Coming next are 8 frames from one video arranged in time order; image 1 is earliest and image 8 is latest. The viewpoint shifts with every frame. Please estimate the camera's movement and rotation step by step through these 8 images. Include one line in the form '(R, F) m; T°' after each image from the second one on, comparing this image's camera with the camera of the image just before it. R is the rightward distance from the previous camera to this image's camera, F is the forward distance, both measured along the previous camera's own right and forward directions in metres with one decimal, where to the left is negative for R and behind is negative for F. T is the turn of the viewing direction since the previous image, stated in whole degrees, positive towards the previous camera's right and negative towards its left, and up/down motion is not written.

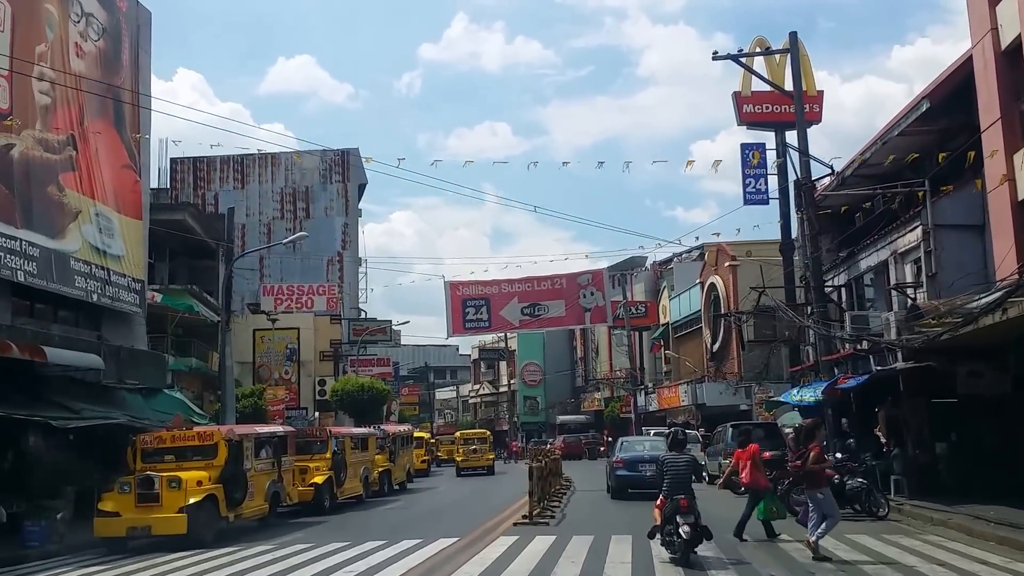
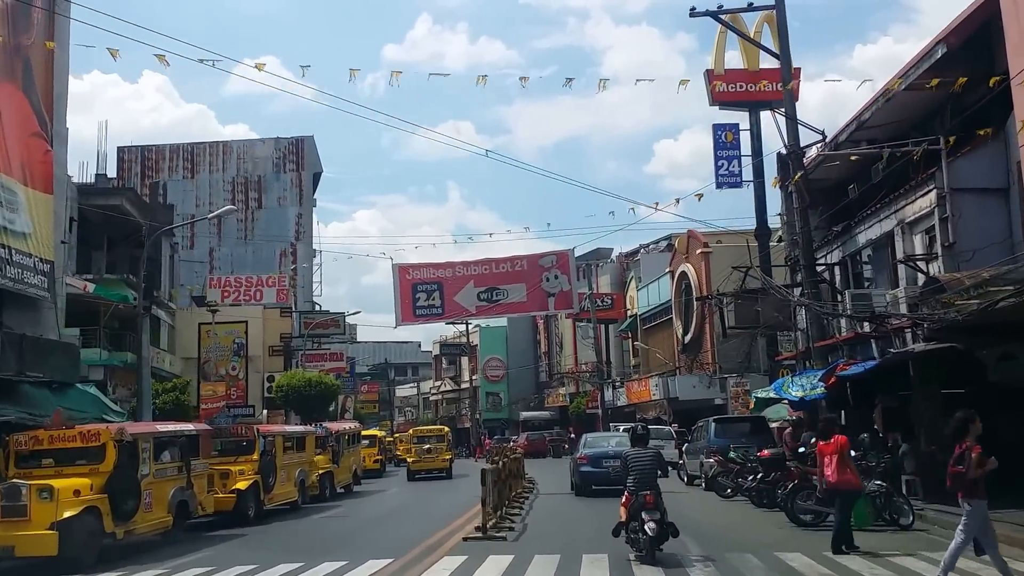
(+0.1, +2.9) m; +2°
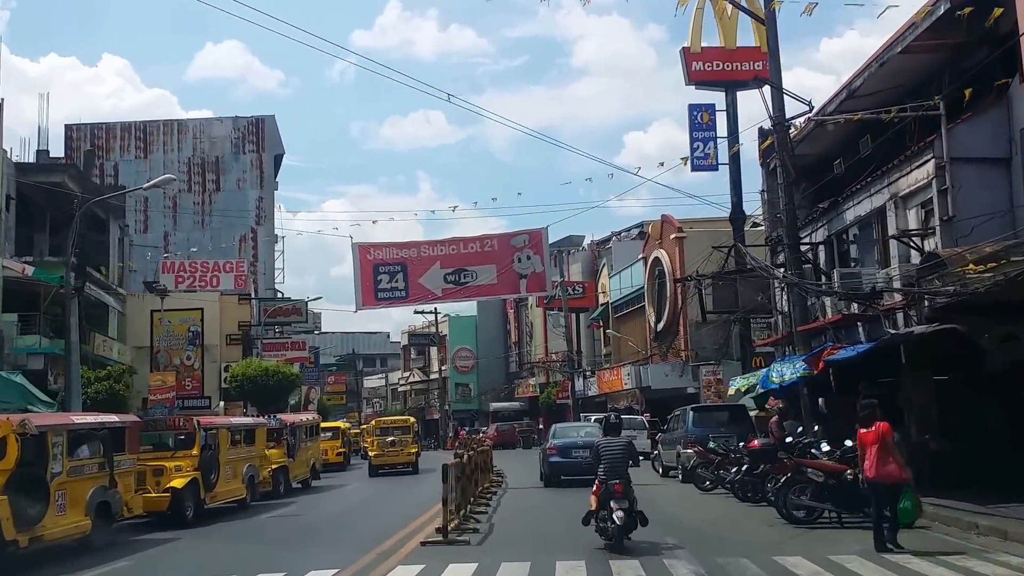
(+0.1, +1.6) m; +1°
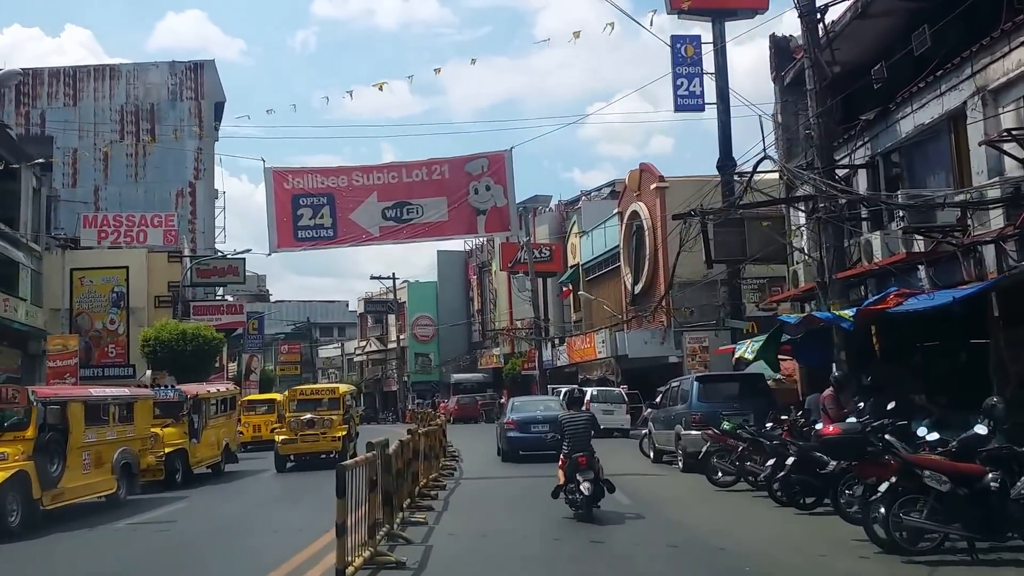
(+0.1, +5.0) m; +2°
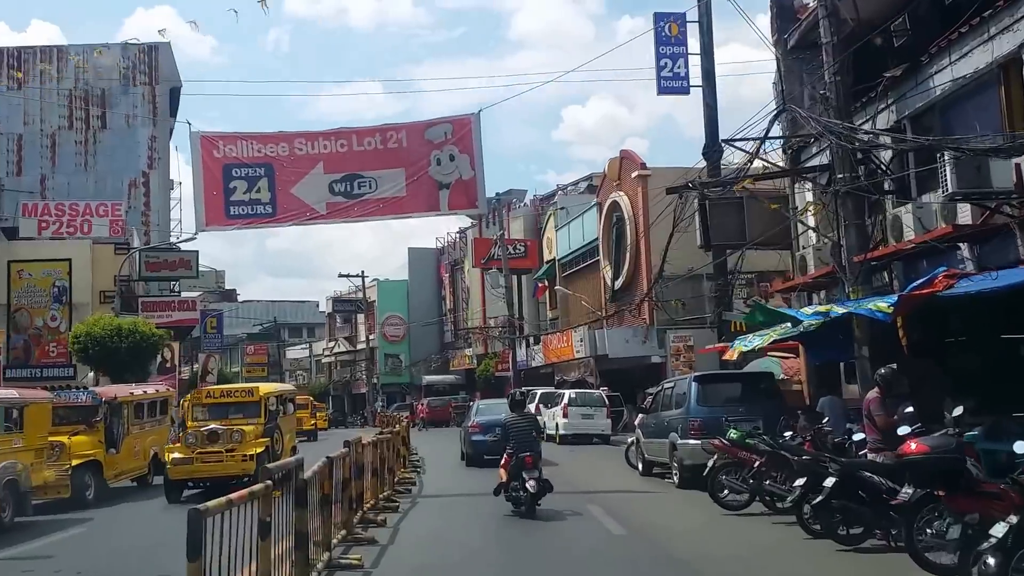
(+0.1, +2.6) m; +1°
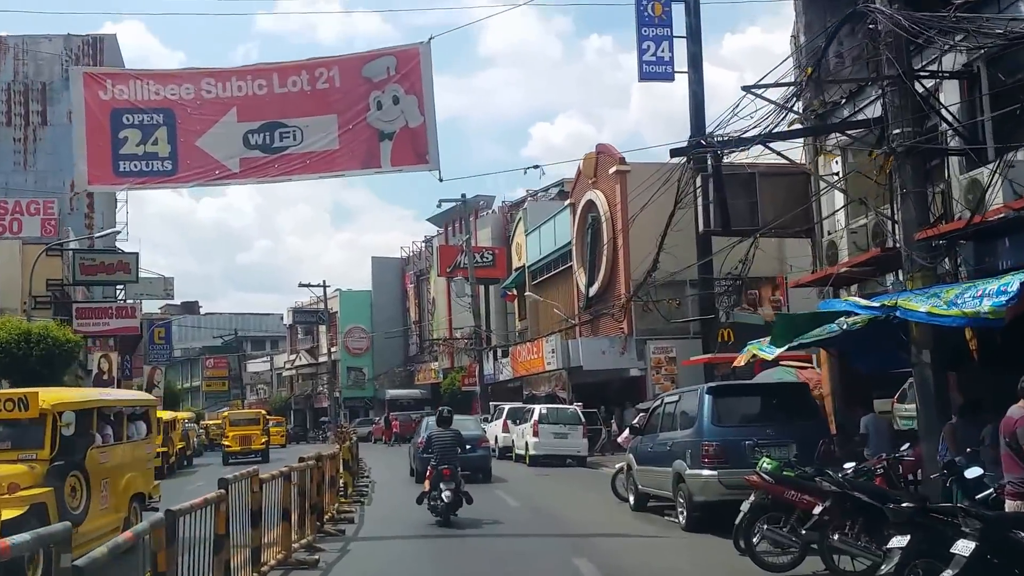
(+0.1, +3.4) m; +1°
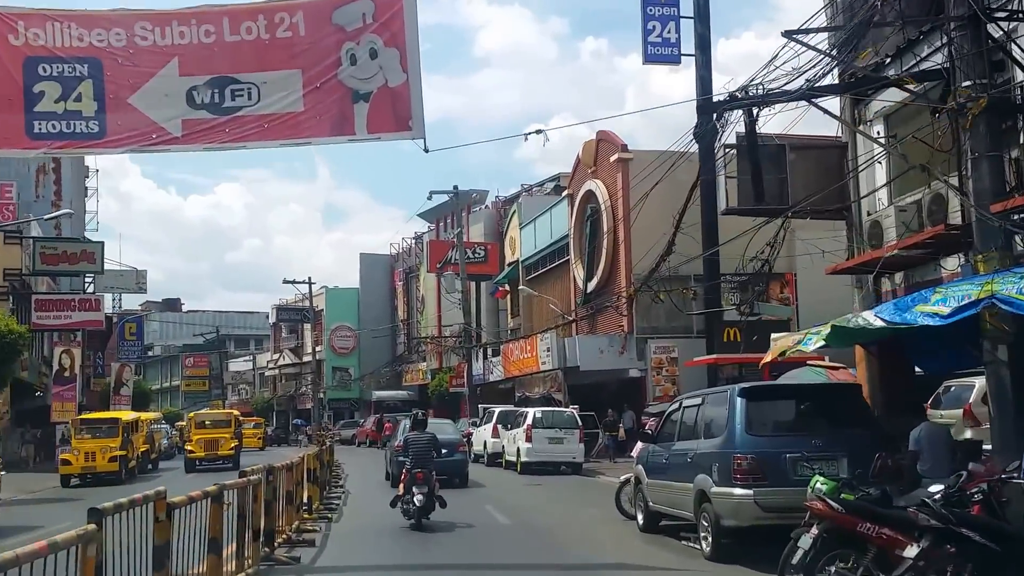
(0.0, +2.1) m; 0°
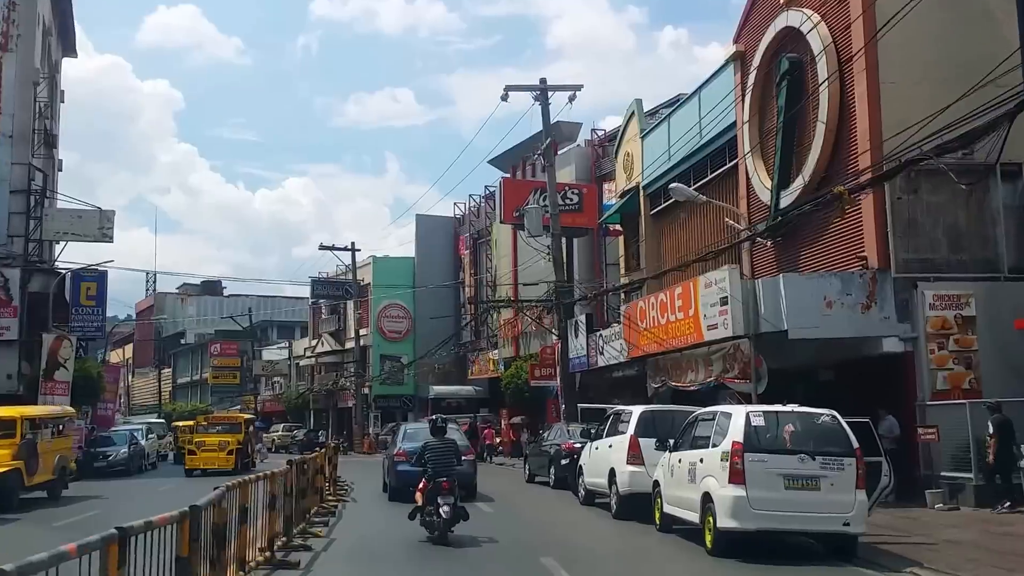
(-1.0, +14.9) m; -3°
